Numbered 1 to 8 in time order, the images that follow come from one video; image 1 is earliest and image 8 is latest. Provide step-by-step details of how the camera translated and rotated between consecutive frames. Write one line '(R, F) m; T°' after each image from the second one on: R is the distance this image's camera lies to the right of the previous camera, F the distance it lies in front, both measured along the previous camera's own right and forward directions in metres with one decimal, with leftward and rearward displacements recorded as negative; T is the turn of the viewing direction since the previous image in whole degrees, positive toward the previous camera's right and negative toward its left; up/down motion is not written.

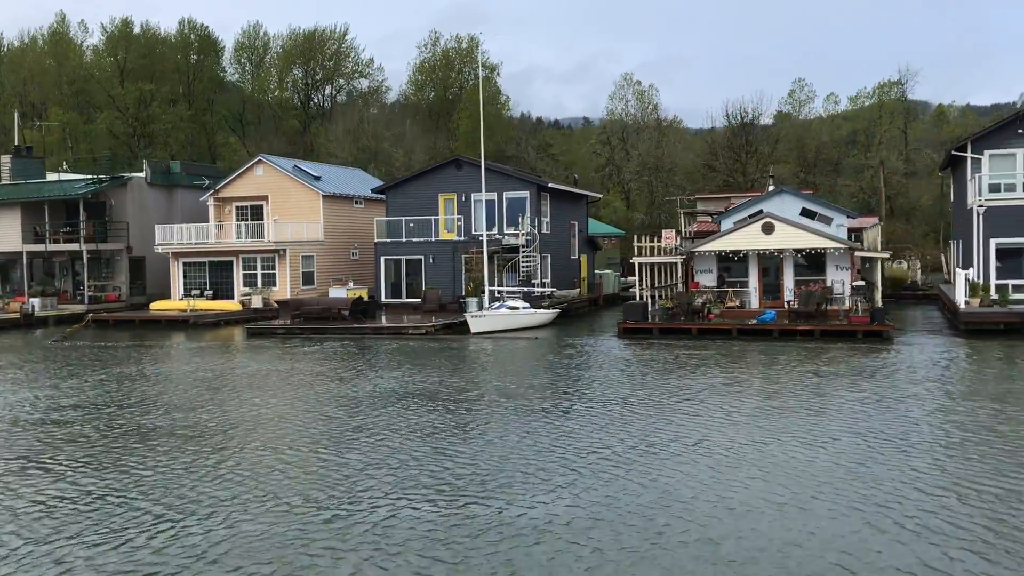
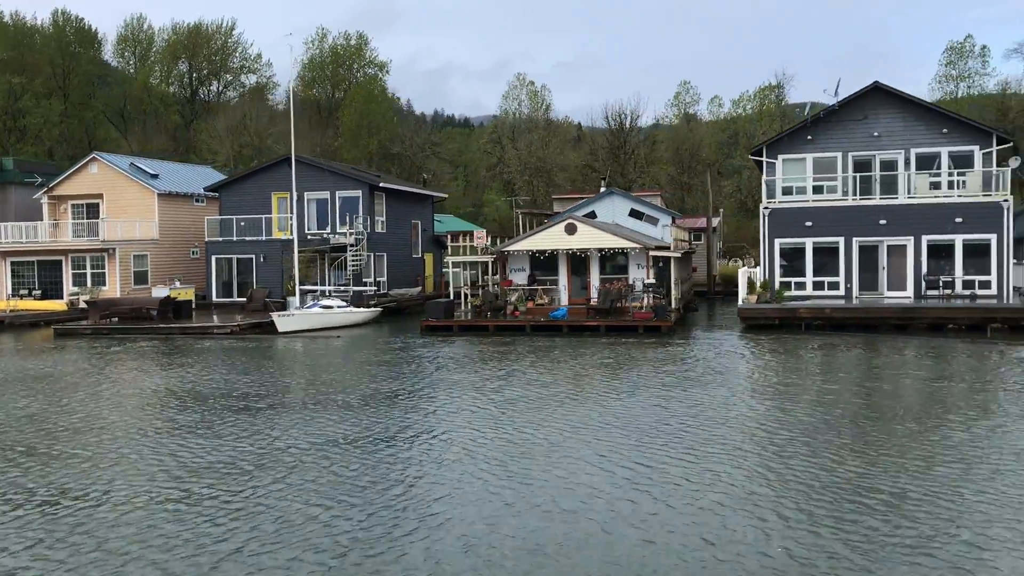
(+2.8, -0.6) m; +5°
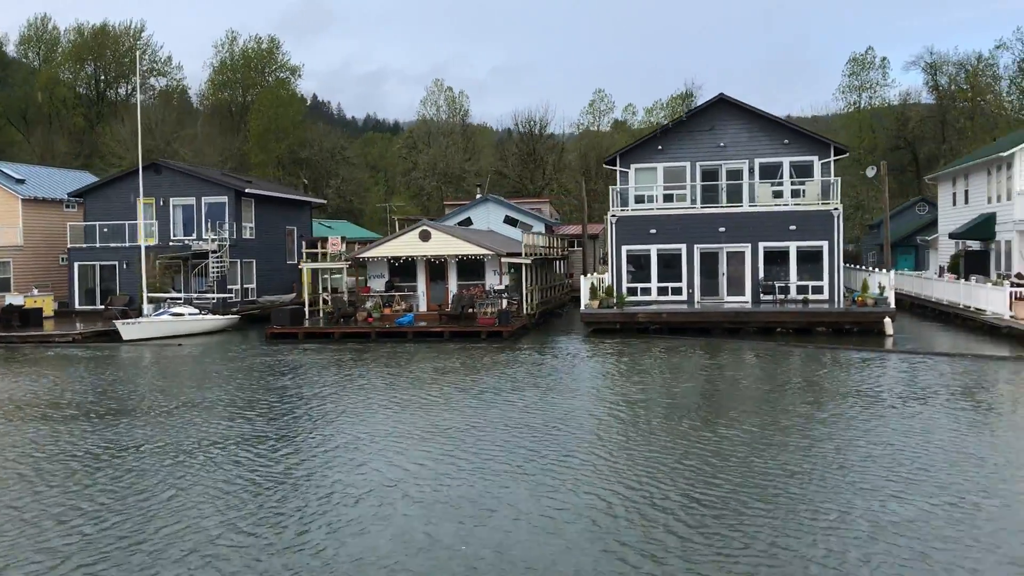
(+2.2, -0.4) m; +4°
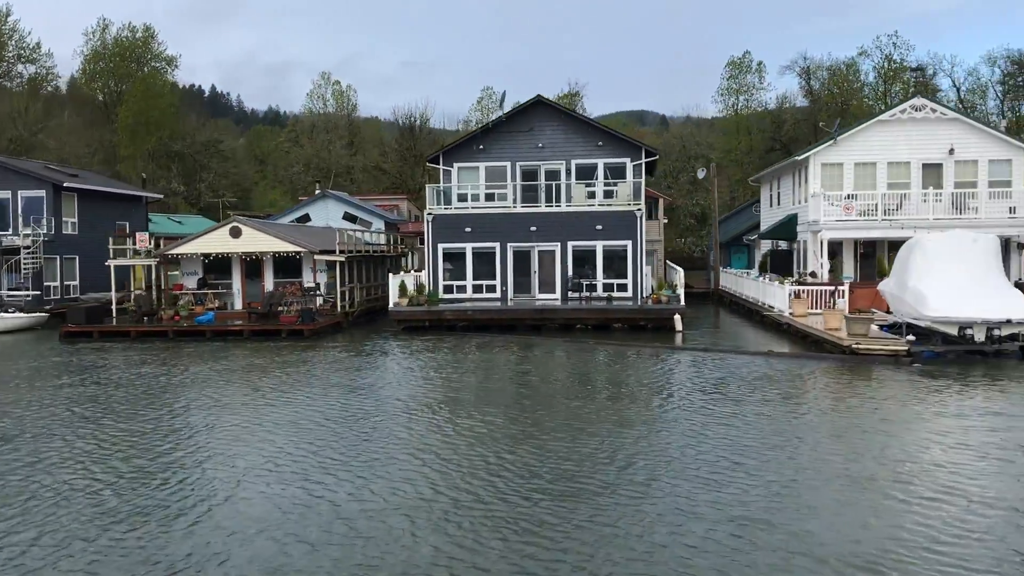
(+2.6, -0.3) m; +5°
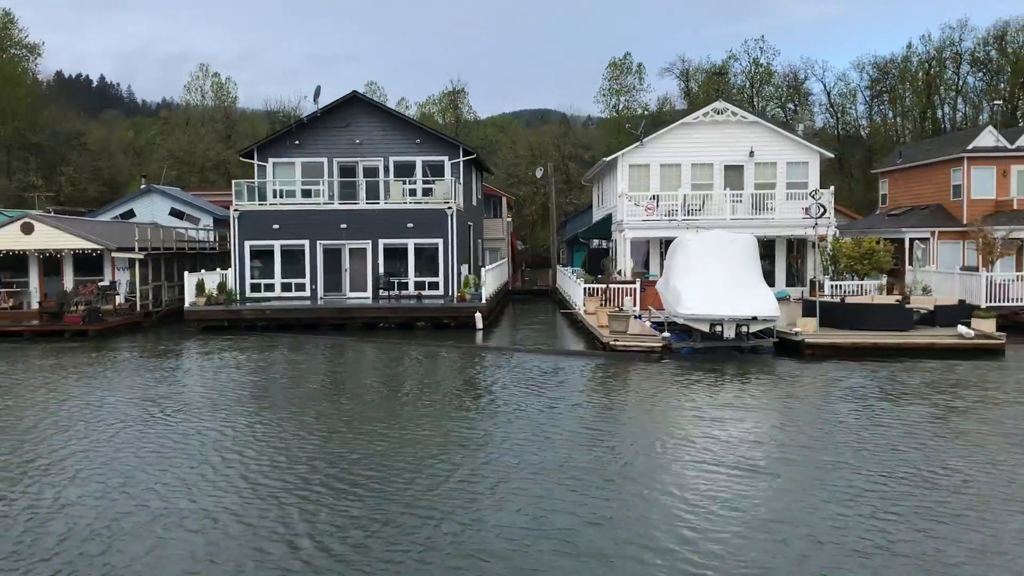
(+2.7, -0.1) m; +6°
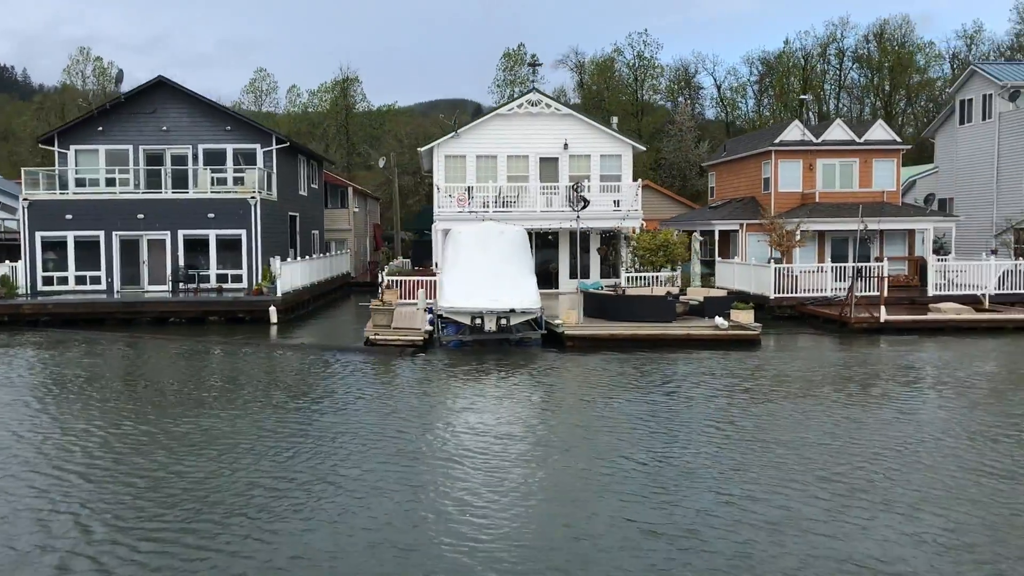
(+3.0, +0.1) m; +5°
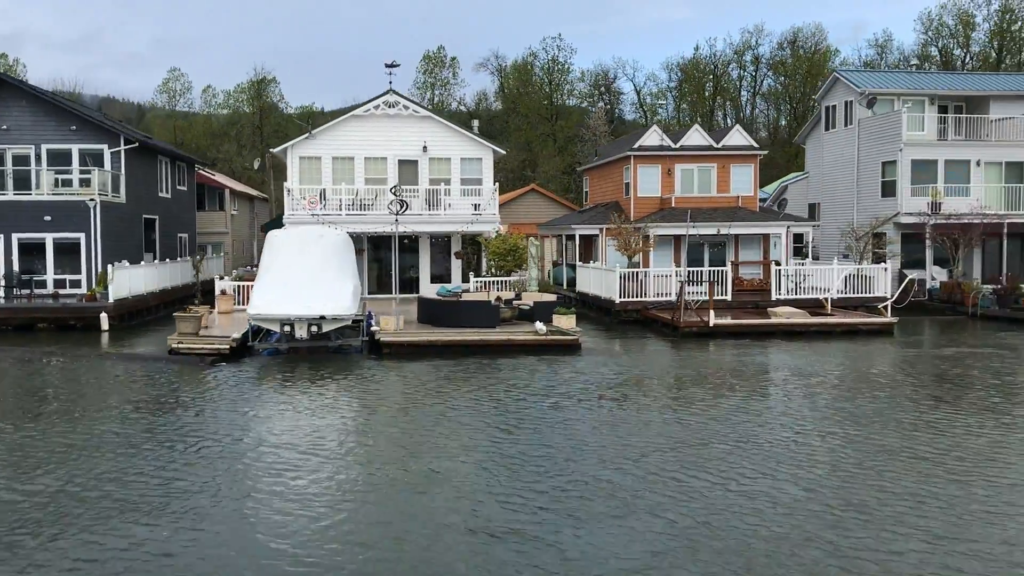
(+2.3, +0.2) m; +4°
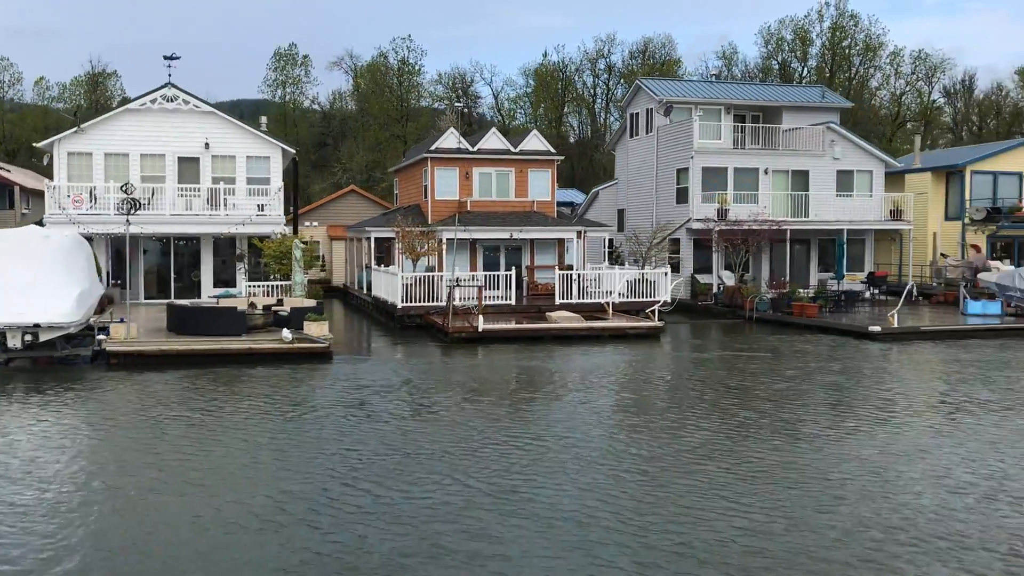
(+2.3, +0.4) m; +8°
